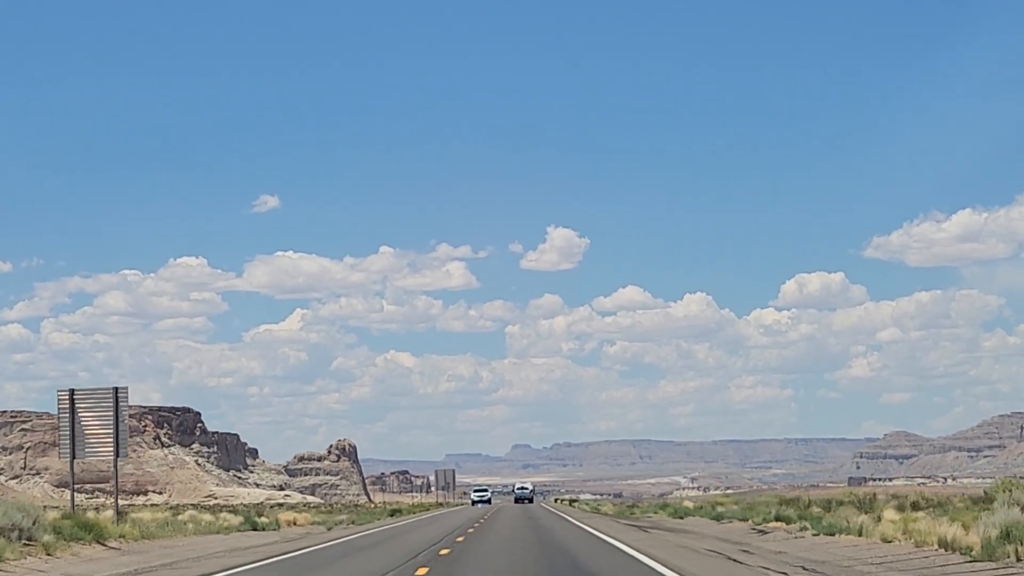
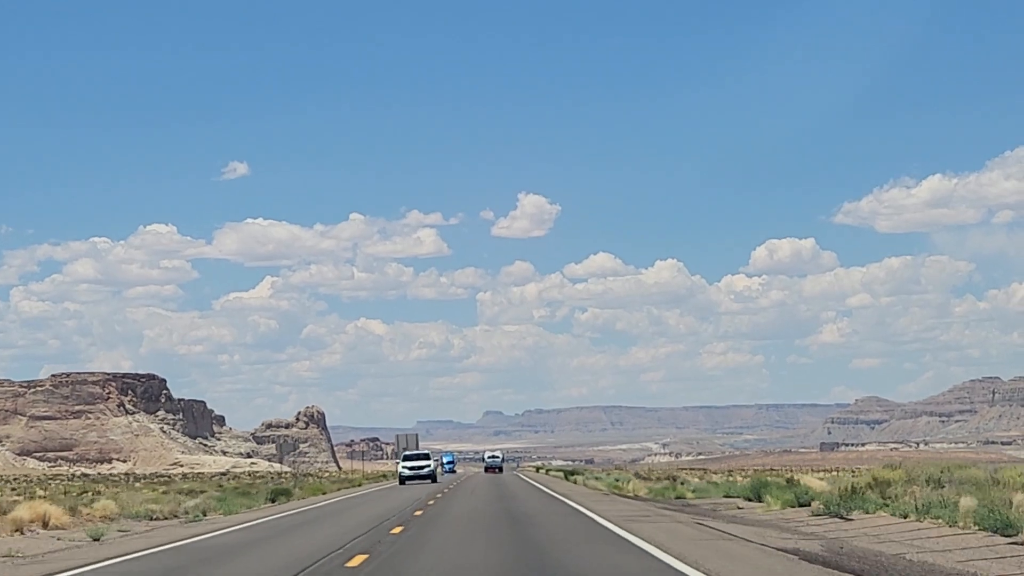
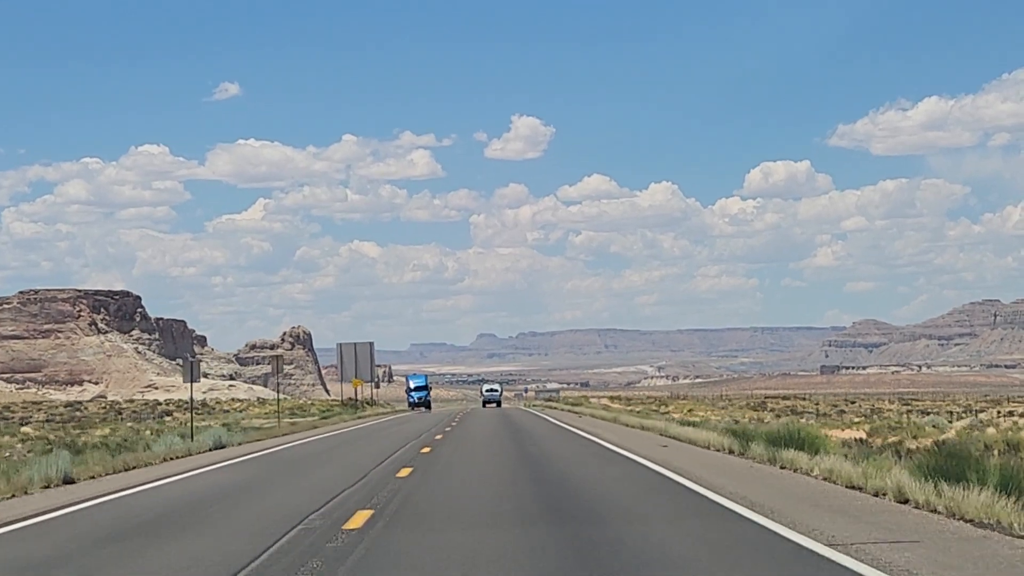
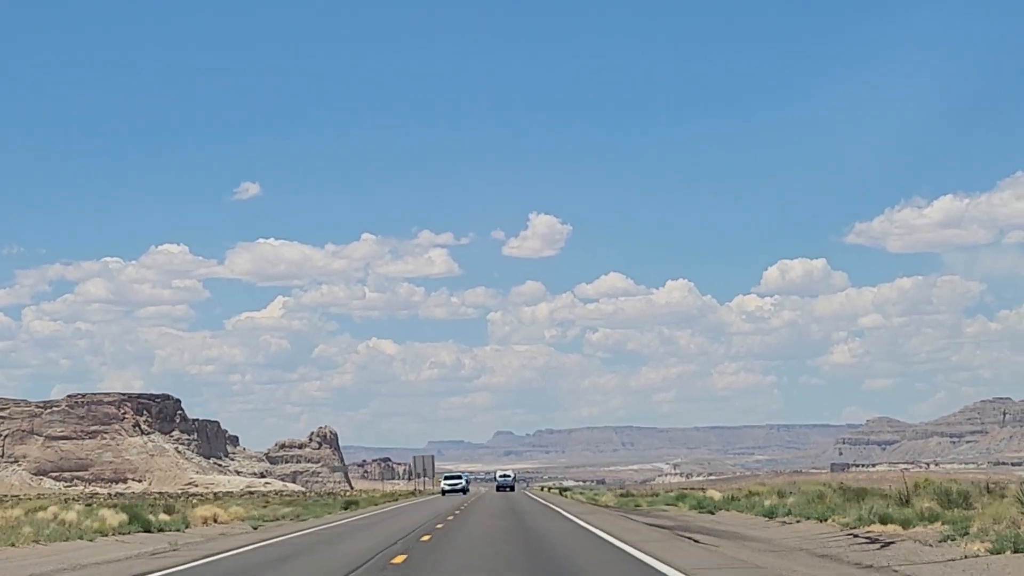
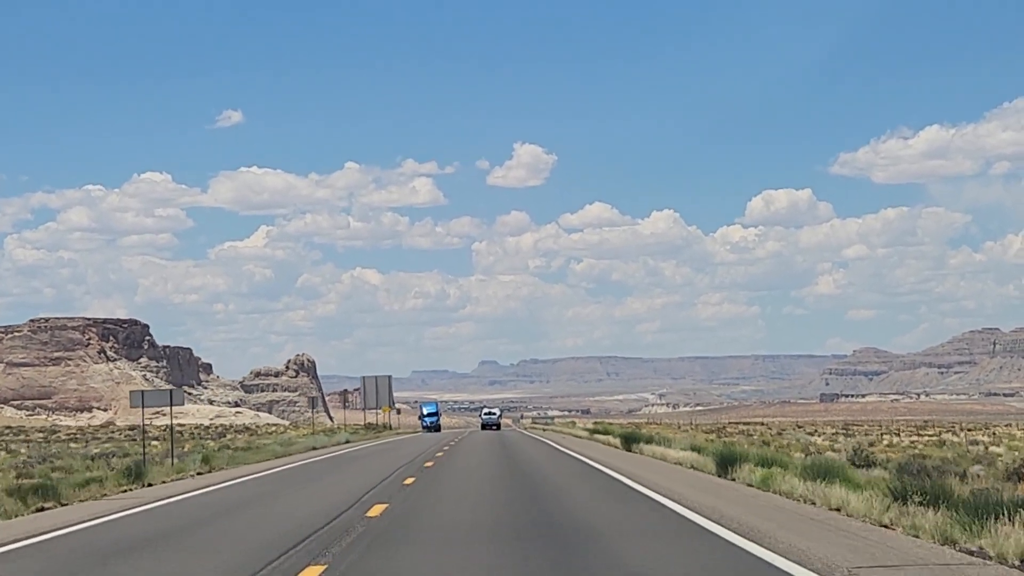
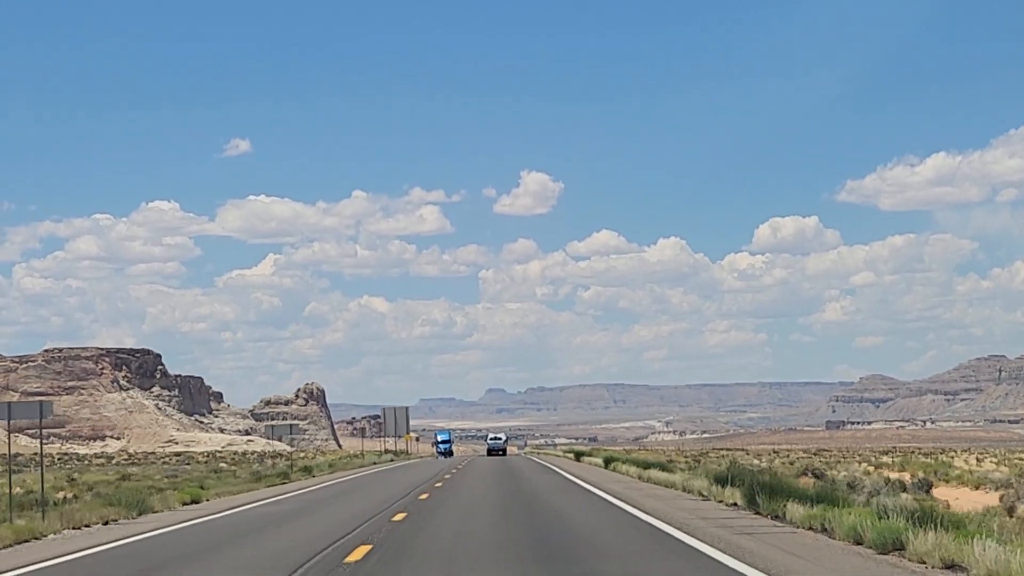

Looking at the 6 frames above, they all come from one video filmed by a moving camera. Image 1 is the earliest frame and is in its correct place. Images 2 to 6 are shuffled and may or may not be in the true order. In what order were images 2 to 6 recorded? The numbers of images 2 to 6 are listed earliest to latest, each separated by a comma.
4, 2, 6, 5, 3
